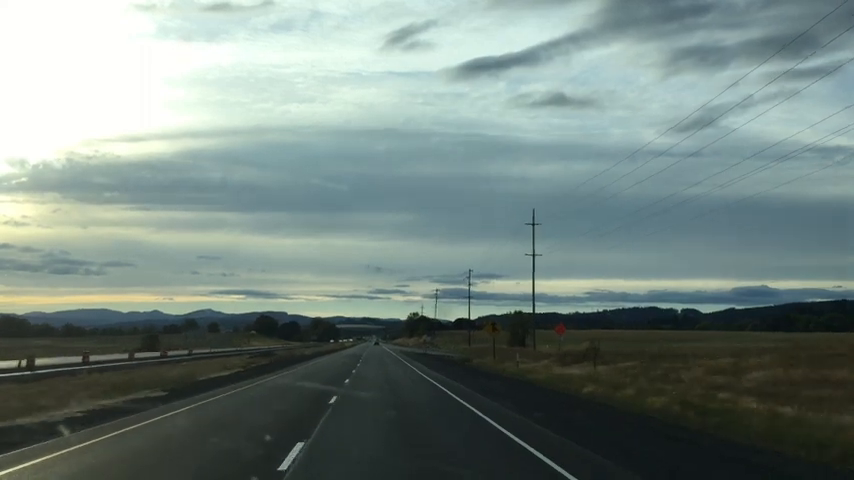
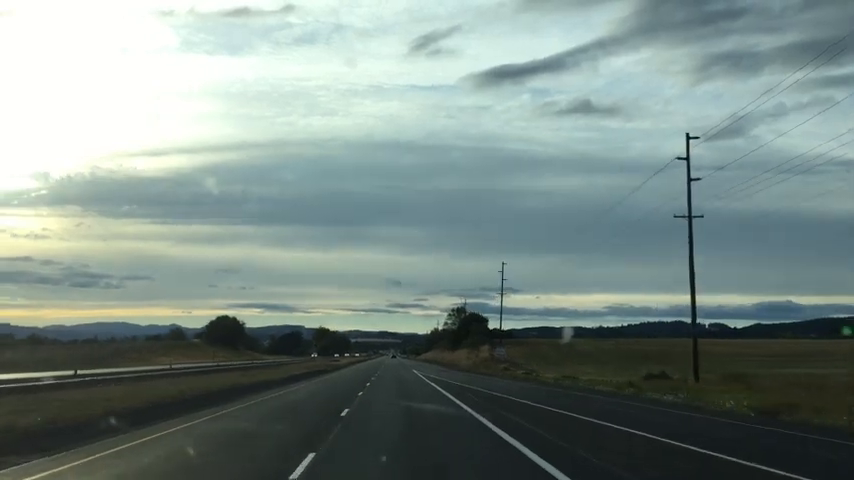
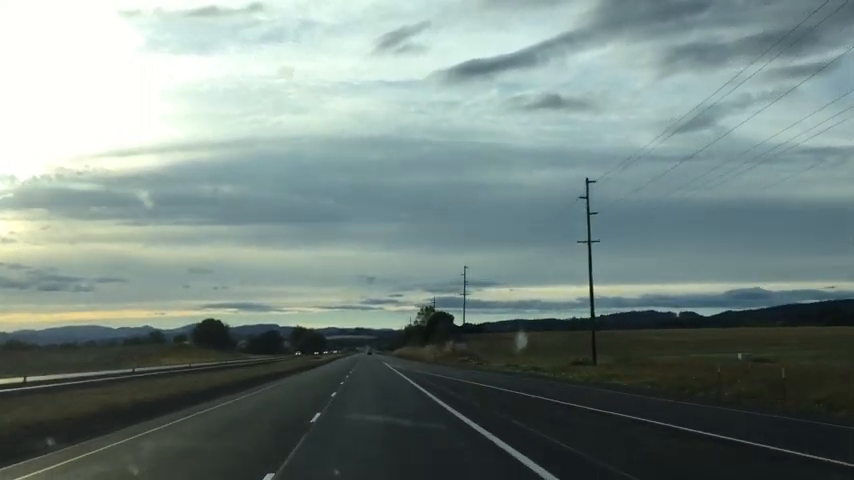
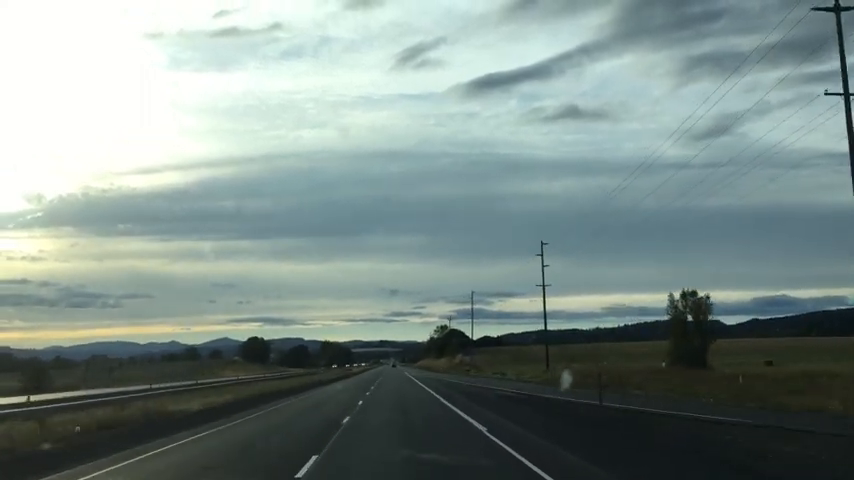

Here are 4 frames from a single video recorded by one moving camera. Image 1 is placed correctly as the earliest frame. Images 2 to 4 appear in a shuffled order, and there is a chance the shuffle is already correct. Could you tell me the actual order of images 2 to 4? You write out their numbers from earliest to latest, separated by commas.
4, 3, 2
